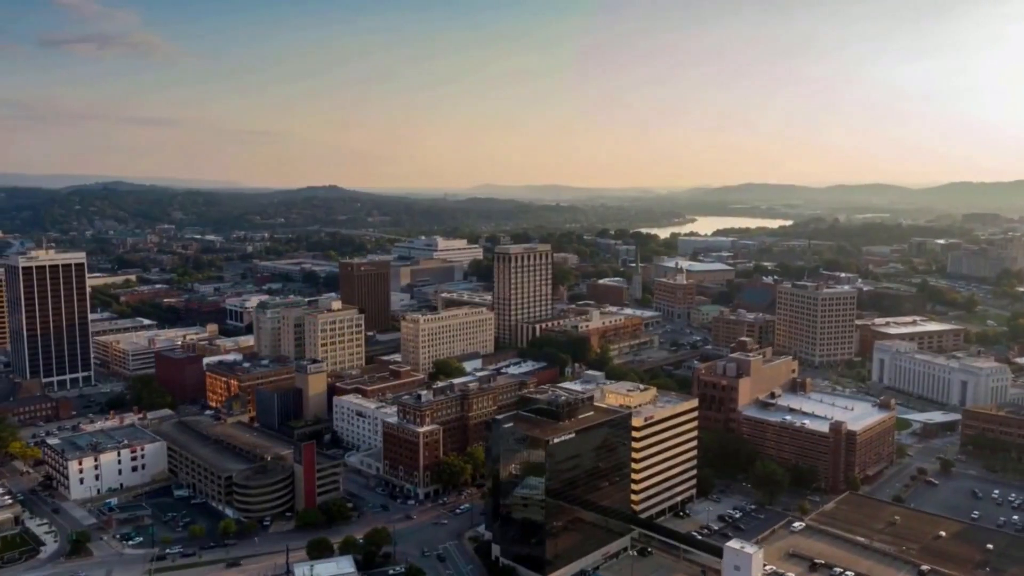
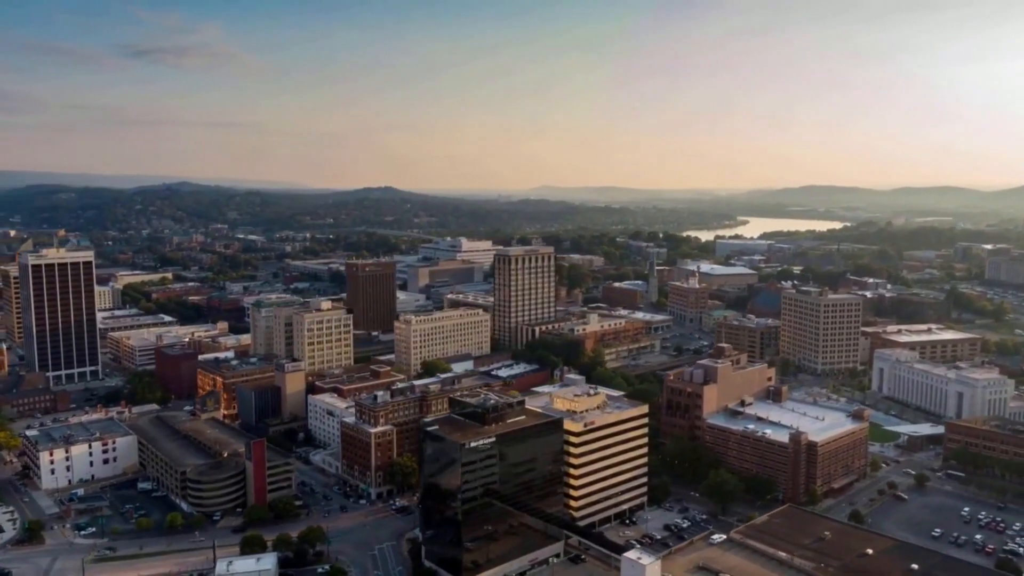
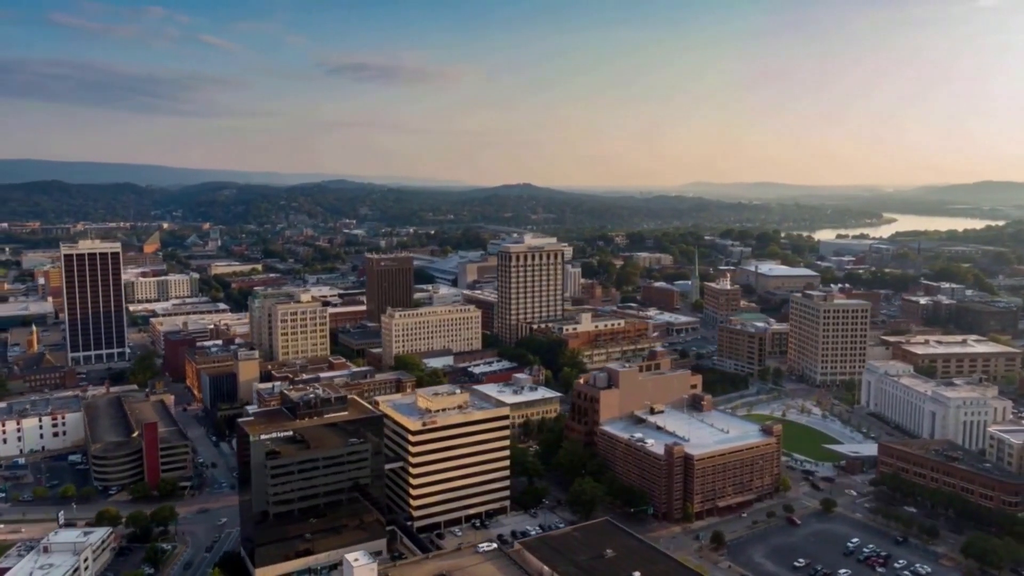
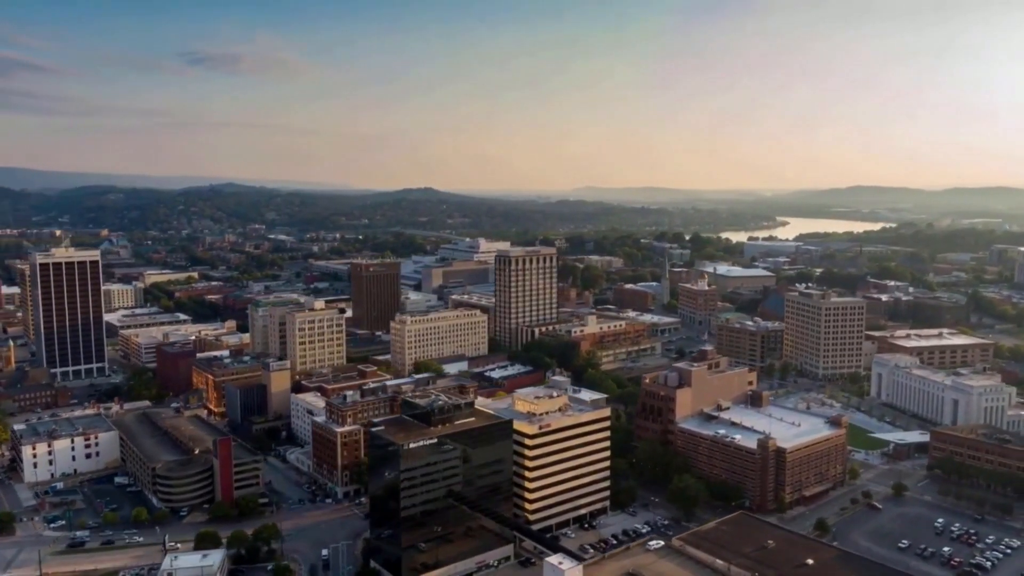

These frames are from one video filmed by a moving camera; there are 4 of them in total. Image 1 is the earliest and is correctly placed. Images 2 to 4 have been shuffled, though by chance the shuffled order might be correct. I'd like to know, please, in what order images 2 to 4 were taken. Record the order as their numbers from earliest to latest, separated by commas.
2, 4, 3
